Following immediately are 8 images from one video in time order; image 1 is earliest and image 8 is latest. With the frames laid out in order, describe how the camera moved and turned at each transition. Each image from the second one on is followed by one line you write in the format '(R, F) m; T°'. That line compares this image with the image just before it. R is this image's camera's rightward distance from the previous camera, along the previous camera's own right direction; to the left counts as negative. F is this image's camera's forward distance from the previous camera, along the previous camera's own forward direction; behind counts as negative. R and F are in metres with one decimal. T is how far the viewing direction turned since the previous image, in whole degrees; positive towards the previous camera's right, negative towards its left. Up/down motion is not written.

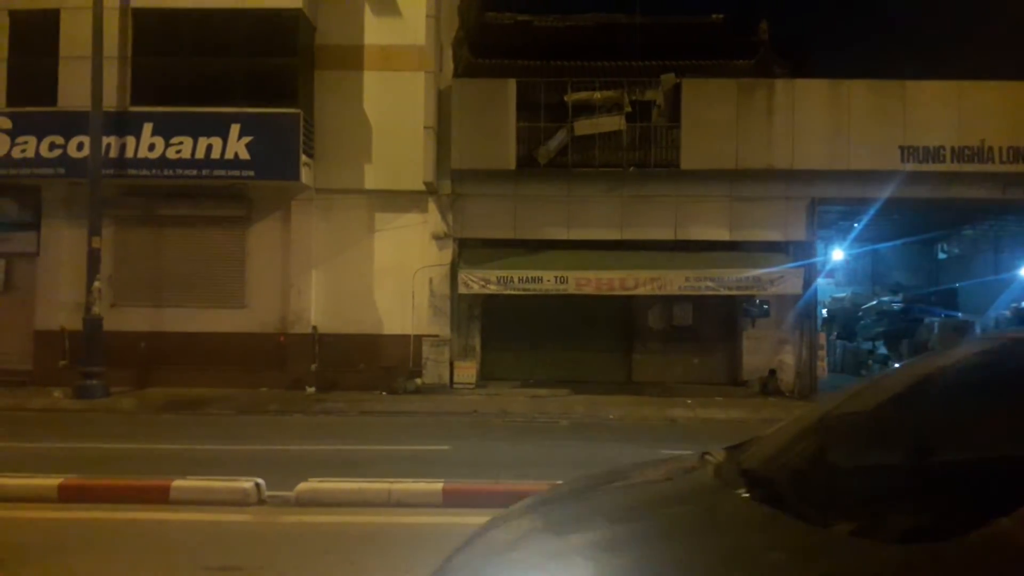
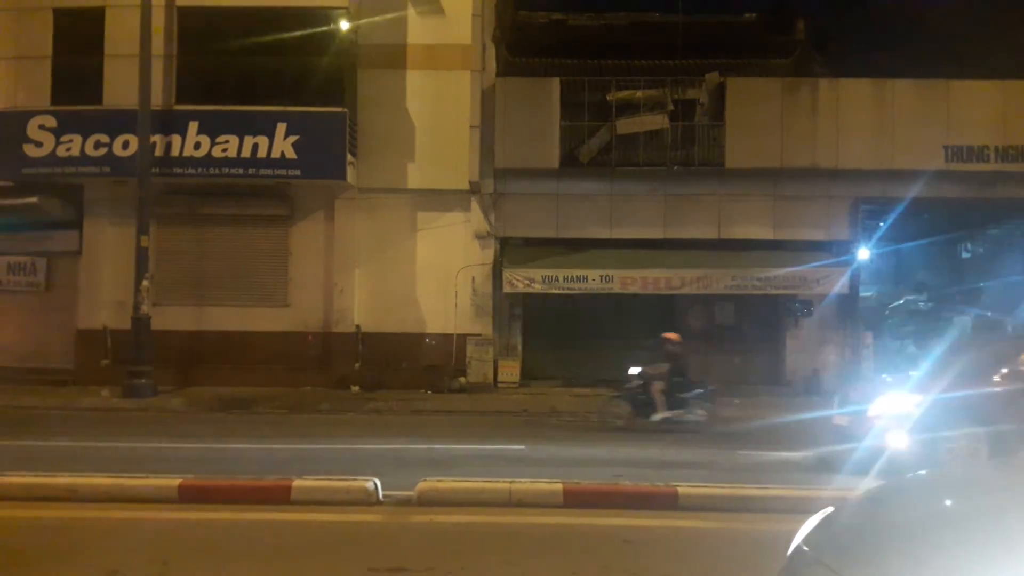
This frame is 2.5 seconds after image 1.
(-0.9, 0.0) m; 0°
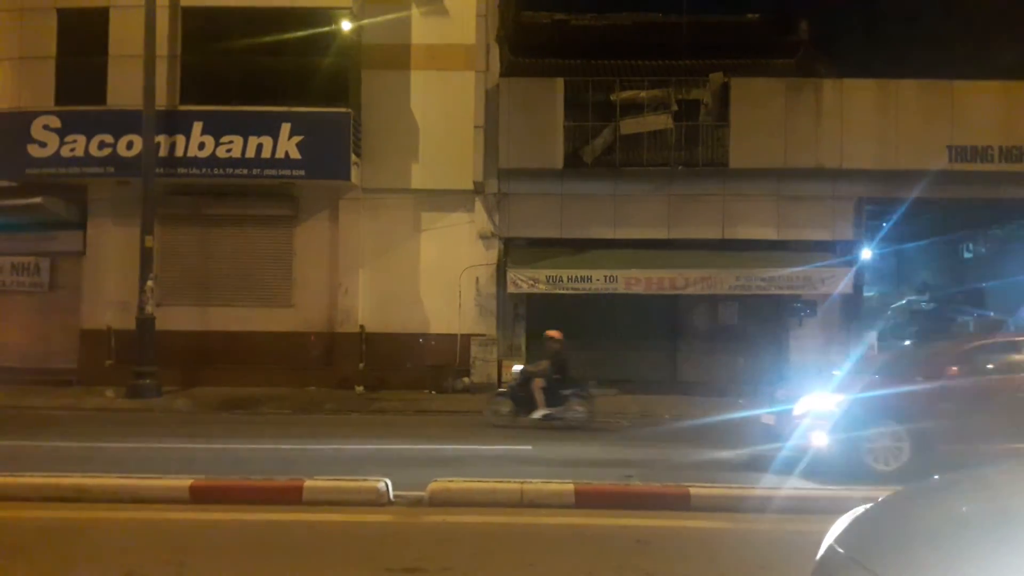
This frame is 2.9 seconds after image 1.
(-0.1, 0.0) m; 0°
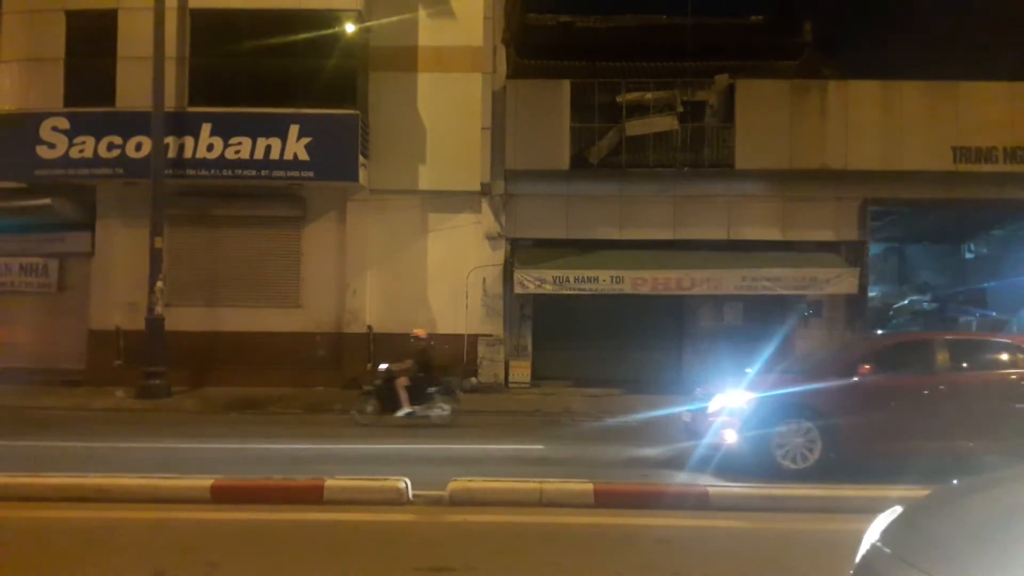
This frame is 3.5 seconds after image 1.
(-0.1, -0.1) m; 0°
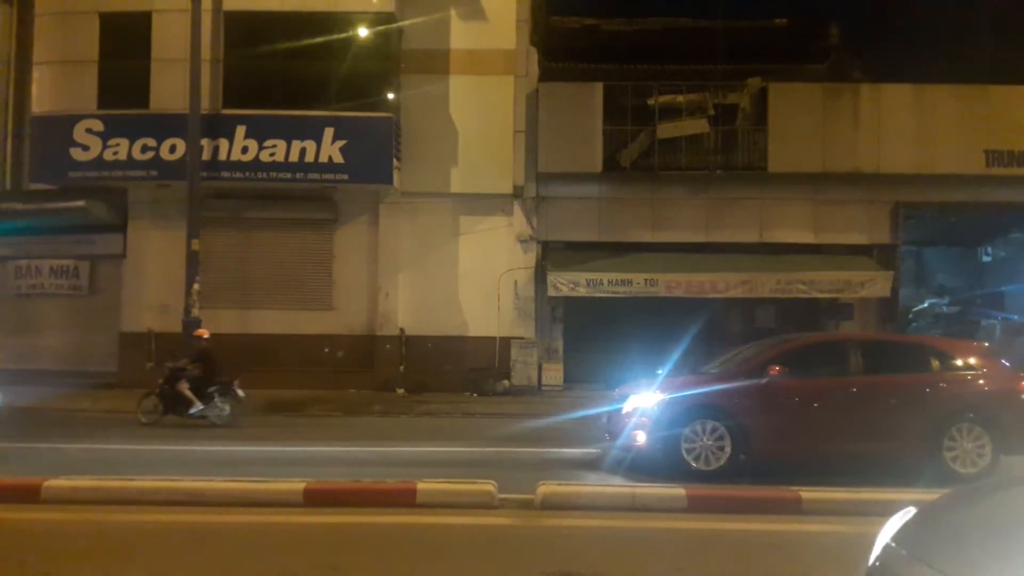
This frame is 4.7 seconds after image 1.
(-0.7, 0.0) m; 0°
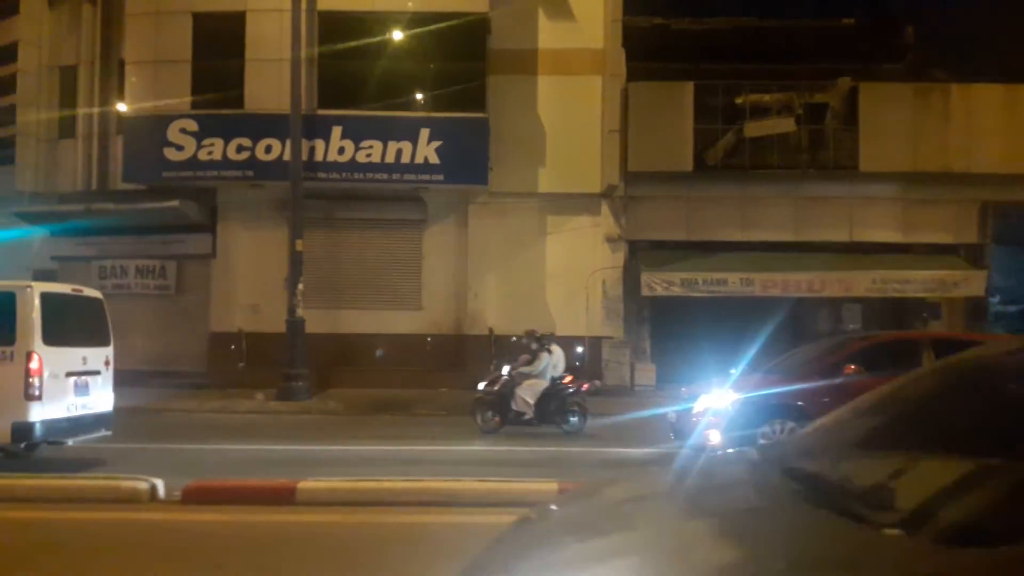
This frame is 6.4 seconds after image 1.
(-1.9, 0.0) m; 0°
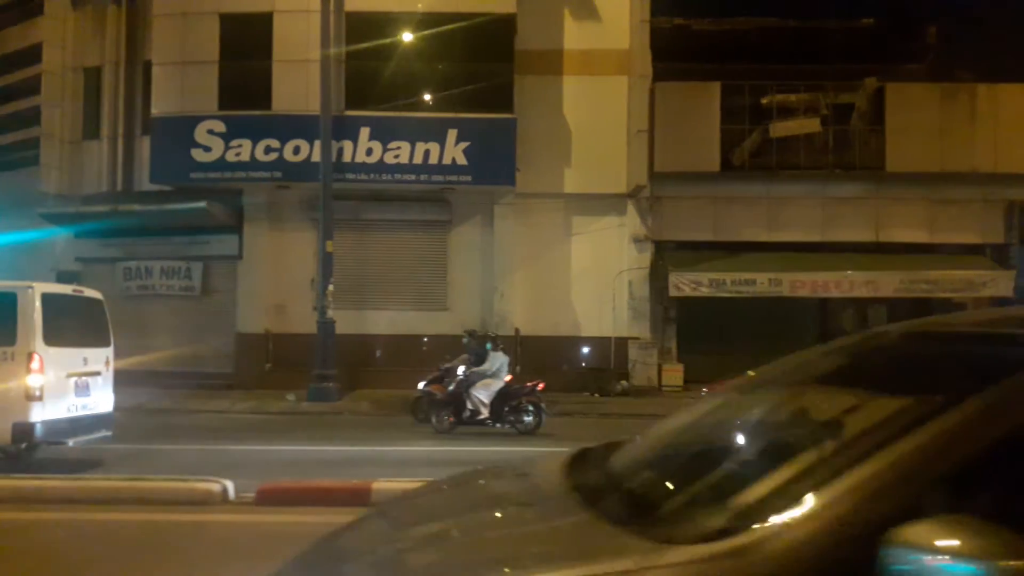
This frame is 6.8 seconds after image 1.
(-0.6, 0.0) m; 0°
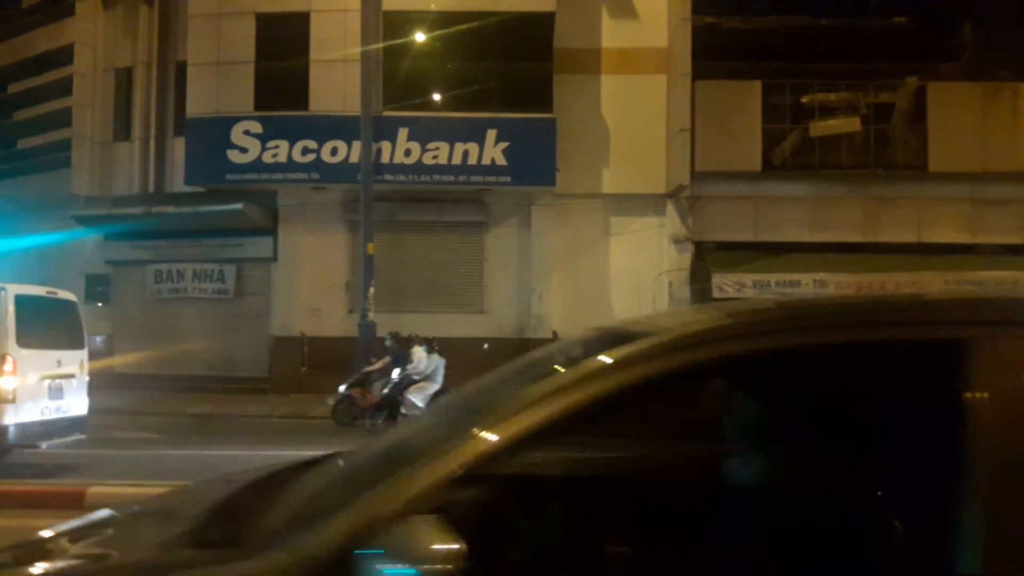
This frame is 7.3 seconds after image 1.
(-0.8, +0.2) m; 0°
